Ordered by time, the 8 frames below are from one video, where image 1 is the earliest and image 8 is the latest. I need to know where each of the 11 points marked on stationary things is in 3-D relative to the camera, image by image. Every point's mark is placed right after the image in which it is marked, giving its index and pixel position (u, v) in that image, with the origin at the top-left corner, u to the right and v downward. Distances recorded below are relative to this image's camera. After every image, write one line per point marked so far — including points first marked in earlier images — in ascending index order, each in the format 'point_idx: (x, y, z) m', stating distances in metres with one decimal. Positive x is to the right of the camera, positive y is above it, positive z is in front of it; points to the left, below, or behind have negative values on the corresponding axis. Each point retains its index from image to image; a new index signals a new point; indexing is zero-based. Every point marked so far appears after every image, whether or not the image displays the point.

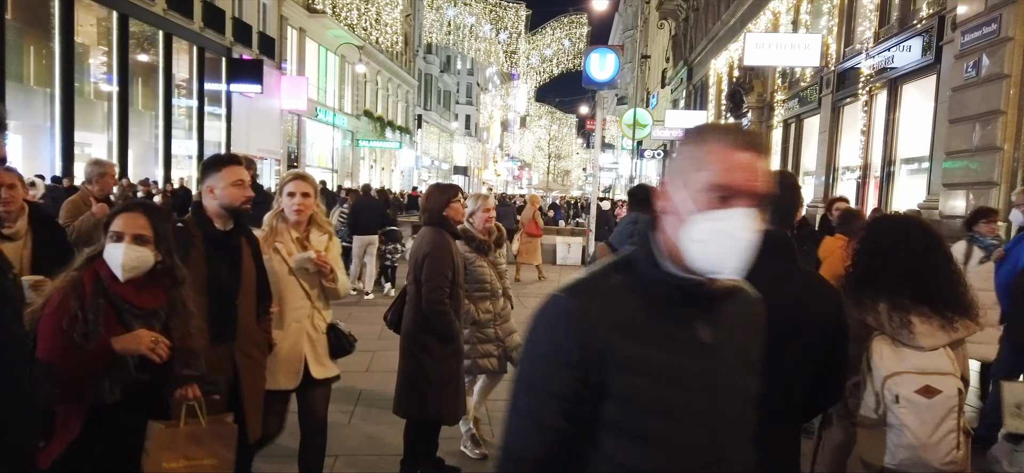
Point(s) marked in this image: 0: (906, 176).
0: (+6.4, +1.0, +11.8) m
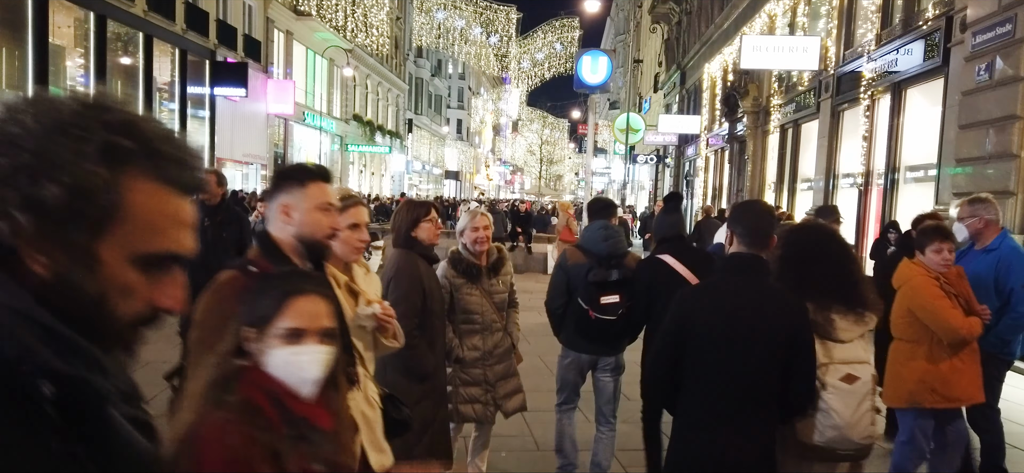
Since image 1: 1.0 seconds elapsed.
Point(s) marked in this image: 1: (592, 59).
0: (+6.2, +0.8, +11.3) m
1: (+1.6, +3.5, +14.3) m
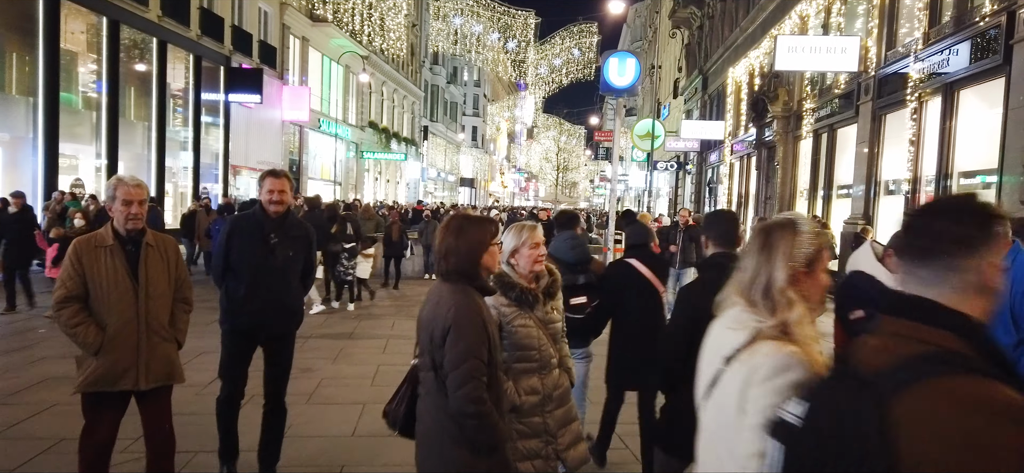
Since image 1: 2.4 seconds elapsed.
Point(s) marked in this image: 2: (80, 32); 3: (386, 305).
0: (+6.6, +0.6, +10.5) m
1: (+2.0, +3.3, +13.7) m
2: (-11.3, +5.3, +19.1) m
3: (-2.1, -1.1, +12.7) m
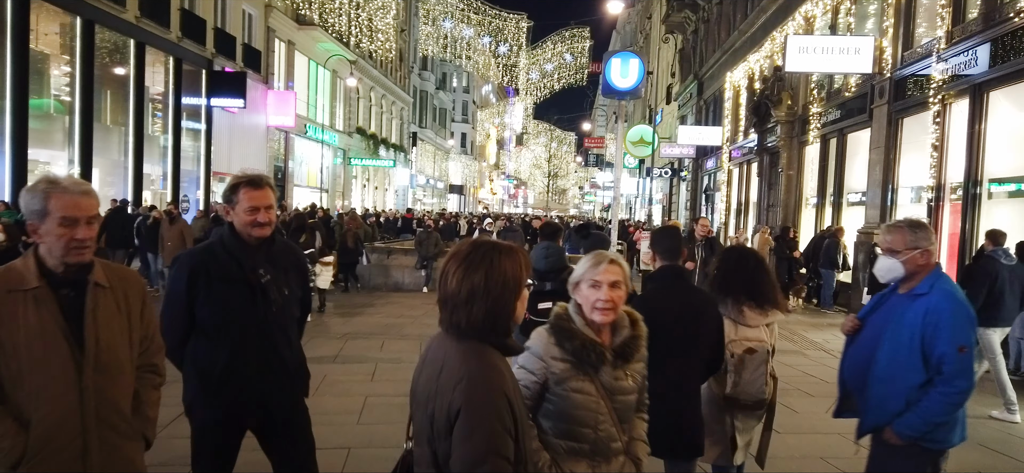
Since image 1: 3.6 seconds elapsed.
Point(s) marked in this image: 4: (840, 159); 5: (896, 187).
0: (+6.6, +0.5, +9.8) m
1: (+1.9, +3.1, +12.9) m
2: (-11.4, +5.1, +18.2) m
3: (-2.2, -1.3, +11.8) m
4: (+6.9, +1.6, +15.3) m
5: (+6.7, +0.9, +12.7) m
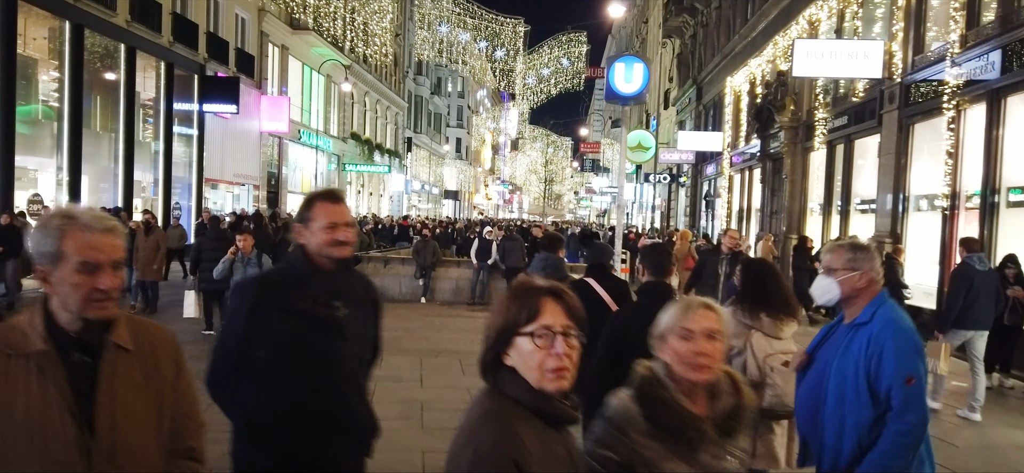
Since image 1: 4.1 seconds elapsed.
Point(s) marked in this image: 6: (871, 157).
0: (+6.6, +0.3, +9.5) m
1: (+2.0, +2.9, +12.6) m
2: (-11.5, +4.8, +17.7) m
3: (-2.1, -1.5, +11.4) m
4: (+6.9, +1.5, +15.0) m
5: (+6.7, +0.7, +12.4) m
6: (+7.0, +1.5, +14.1) m
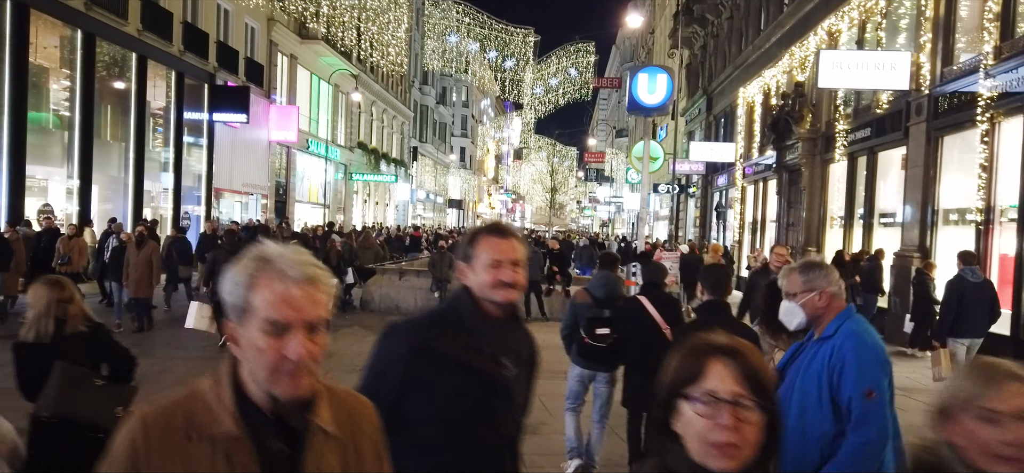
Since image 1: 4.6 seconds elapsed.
0: (+7.0, +0.1, +9.3) m
1: (+2.3, +2.7, +12.4) m
2: (-11.1, +4.6, +17.6) m
3: (-1.8, -1.7, +11.2) m
4: (+7.3, +1.2, +14.8) m
5: (+7.1, +0.5, +12.2) m
6: (+7.3, +1.3, +13.9) m
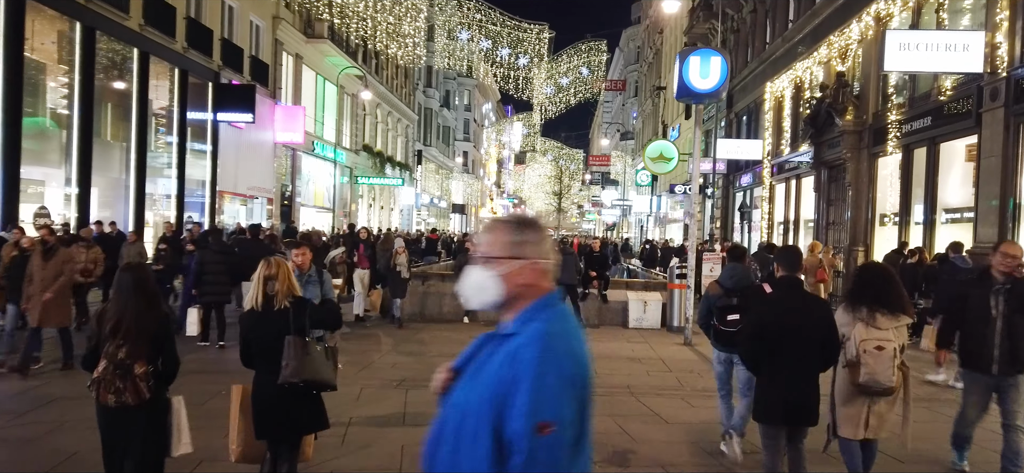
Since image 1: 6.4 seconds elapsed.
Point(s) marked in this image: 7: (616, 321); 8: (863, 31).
0: (+7.6, +0.2, +8.2) m
1: (+3.0, +2.7, +11.3) m
2: (-10.5, +4.5, +16.5) m
3: (-1.1, -1.7, +10.1) m
4: (+7.9, +1.2, +13.8) m
5: (+7.7, +0.5, +11.2) m
6: (+8.0, +1.3, +12.8) m
7: (+2.0, -1.6, +14.1) m
8: (+8.0, +4.7, +16.6) m
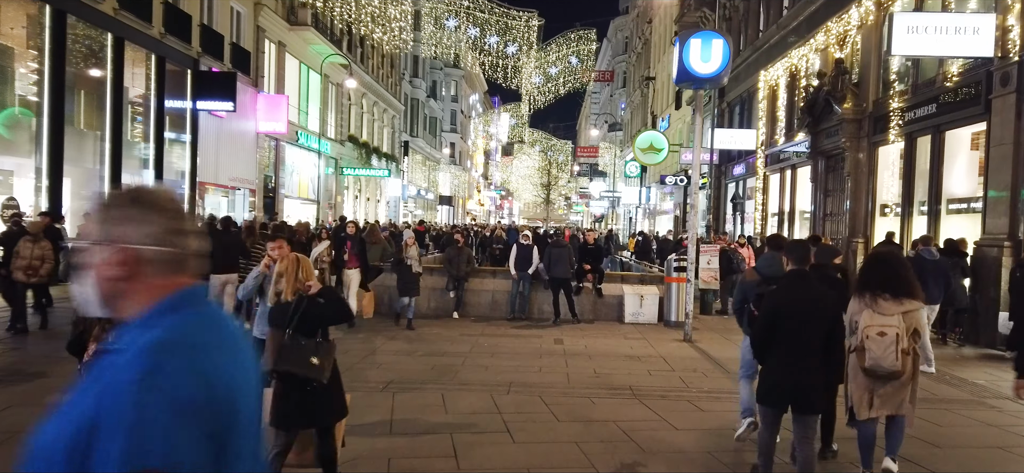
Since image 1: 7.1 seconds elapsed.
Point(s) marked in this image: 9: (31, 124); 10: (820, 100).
0: (+7.6, +0.3, +7.8) m
1: (+2.8, +2.9, +10.8) m
2: (-10.7, +4.6, +15.7) m
3: (-1.2, -1.6, +9.5) m
4: (+7.8, +1.4, +13.4) m
5: (+7.6, +0.7, +10.7) m
6: (+7.8, +1.5, +12.4) m
7: (+1.9, -1.5, +13.6) m
8: (+7.8, +4.9, +16.2) m
9: (-10.9, +2.6, +16.4) m
10: (+7.5, +3.3, +17.8) m
